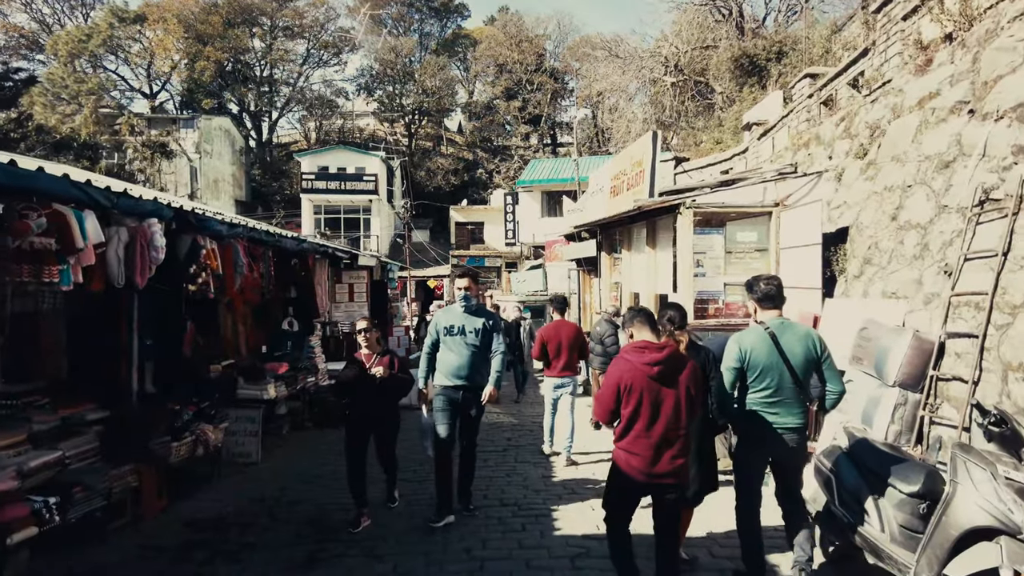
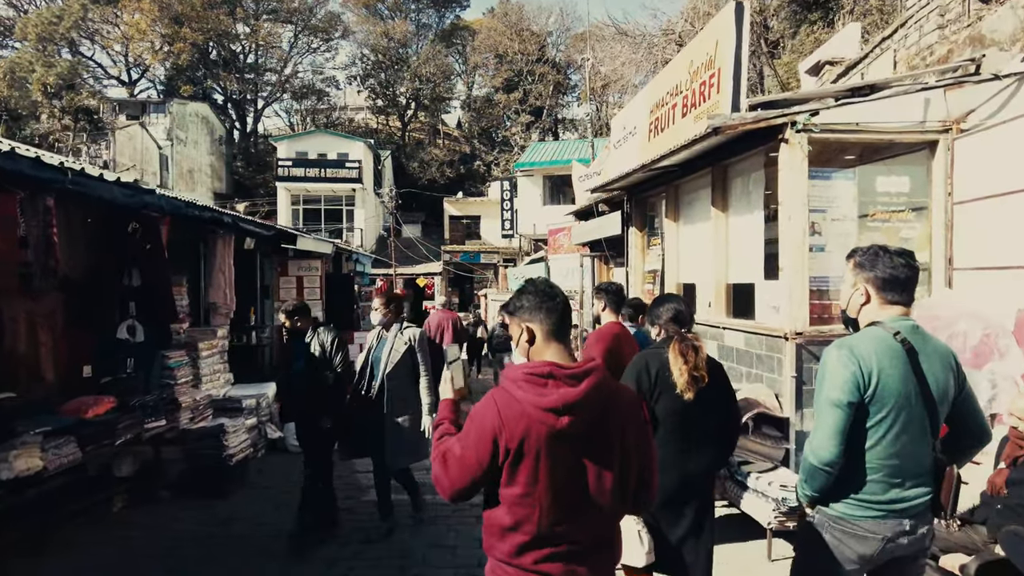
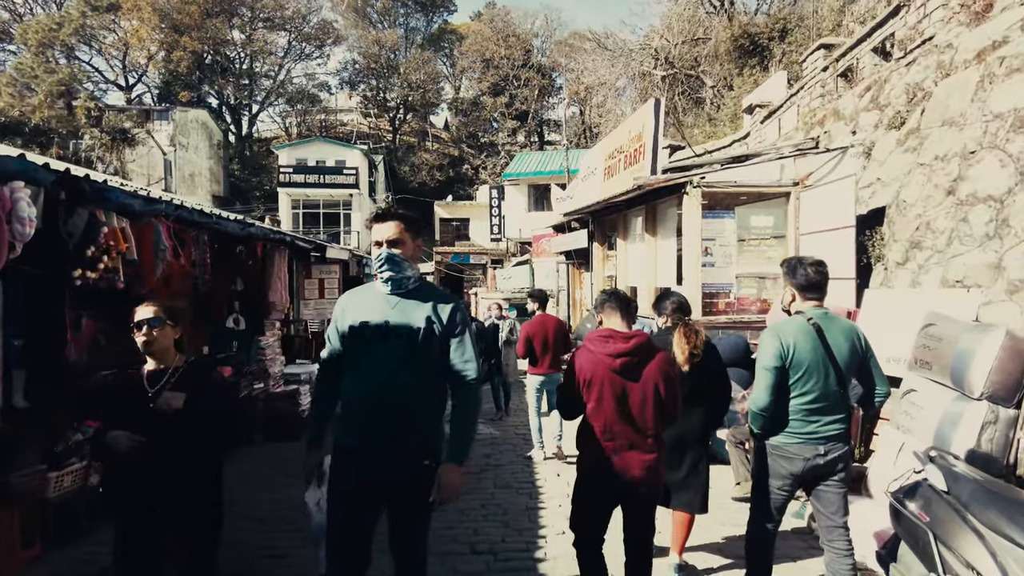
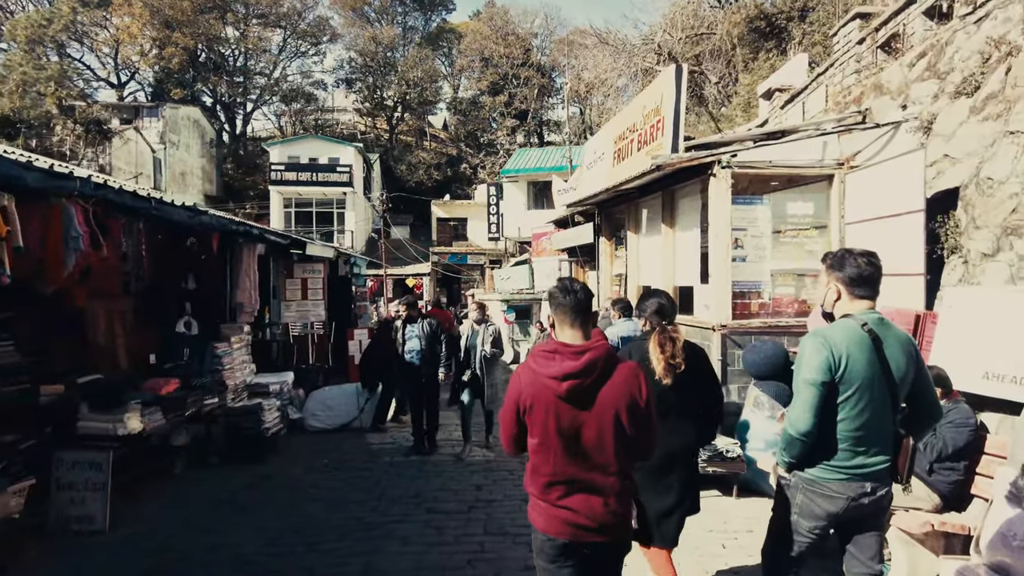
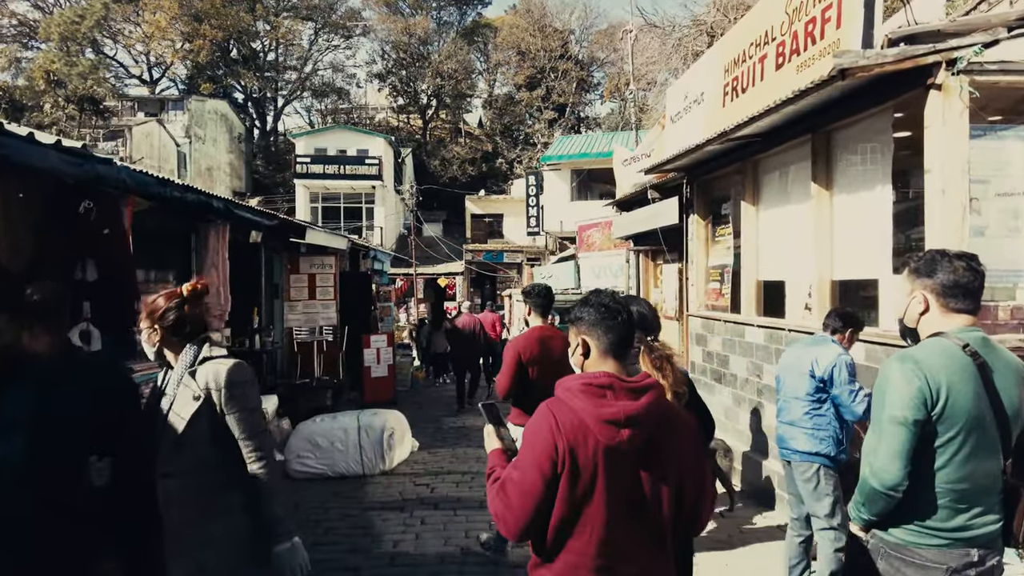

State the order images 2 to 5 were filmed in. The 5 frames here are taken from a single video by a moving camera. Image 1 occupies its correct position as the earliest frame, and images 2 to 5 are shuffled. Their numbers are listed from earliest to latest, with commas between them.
3, 4, 2, 5
